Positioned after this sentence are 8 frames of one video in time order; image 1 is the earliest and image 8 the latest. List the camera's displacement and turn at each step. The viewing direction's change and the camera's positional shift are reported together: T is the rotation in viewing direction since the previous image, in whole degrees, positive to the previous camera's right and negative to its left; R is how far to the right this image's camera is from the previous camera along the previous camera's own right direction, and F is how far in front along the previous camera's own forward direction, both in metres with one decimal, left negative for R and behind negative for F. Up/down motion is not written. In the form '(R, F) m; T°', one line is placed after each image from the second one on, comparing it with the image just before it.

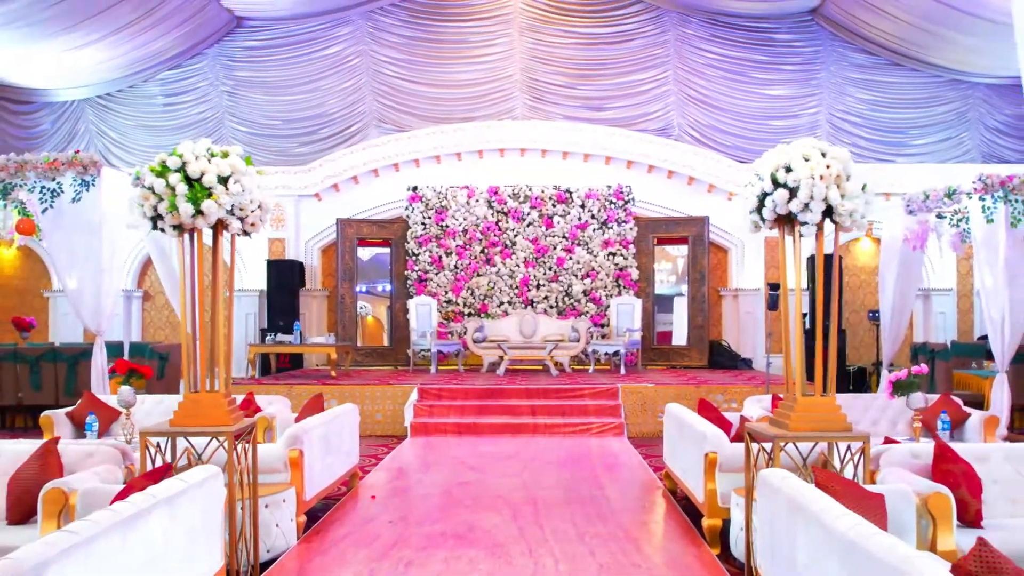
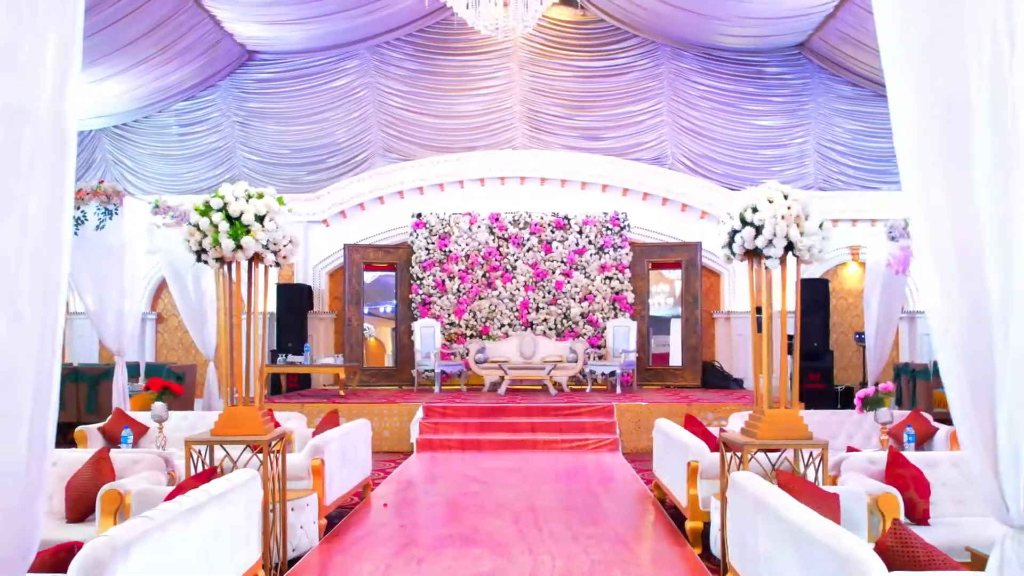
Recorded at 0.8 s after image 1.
(0.0, -0.5) m; 0°
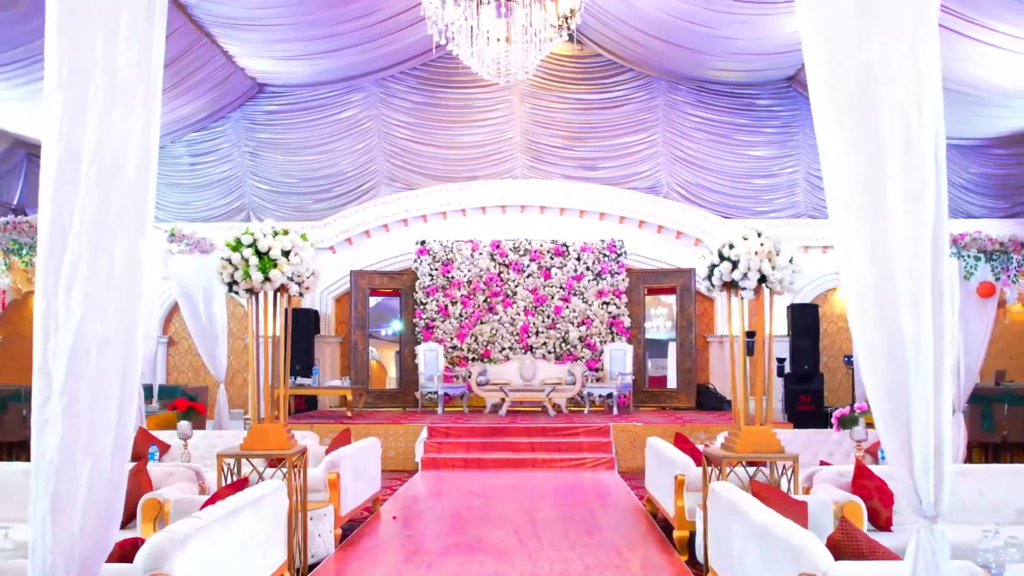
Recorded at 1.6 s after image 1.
(0.0, -0.4) m; 0°
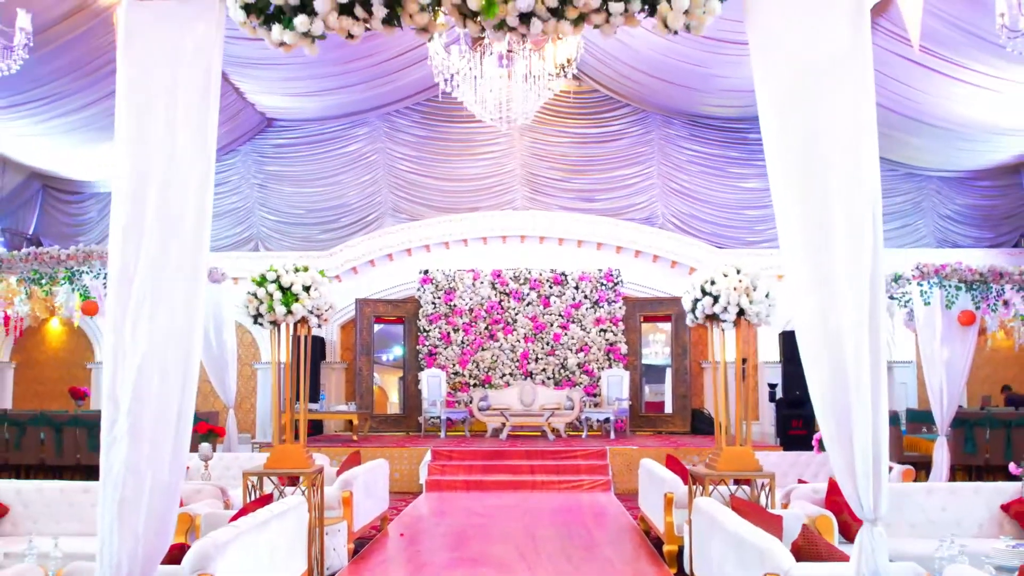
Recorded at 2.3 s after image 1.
(0.0, -0.4) m; 0°
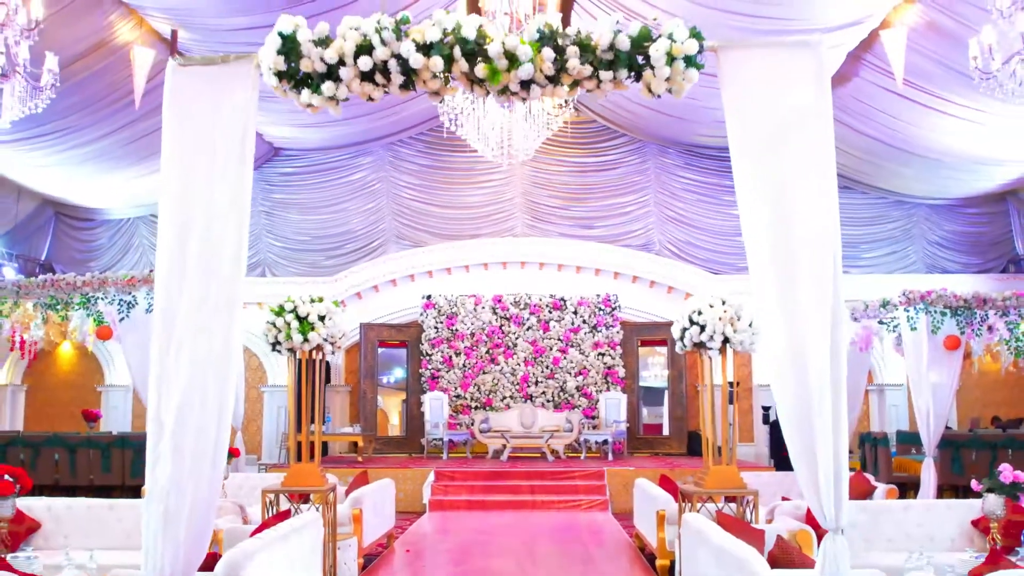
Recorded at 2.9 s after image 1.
(0.0, -0.3) m; 0°
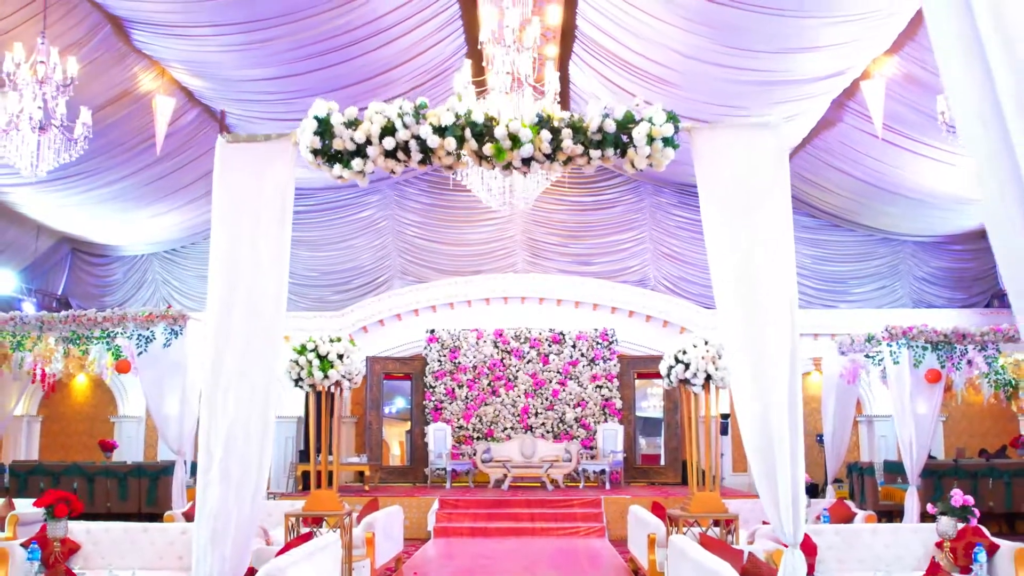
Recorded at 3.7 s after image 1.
(0.0, -0.5) m; 0°
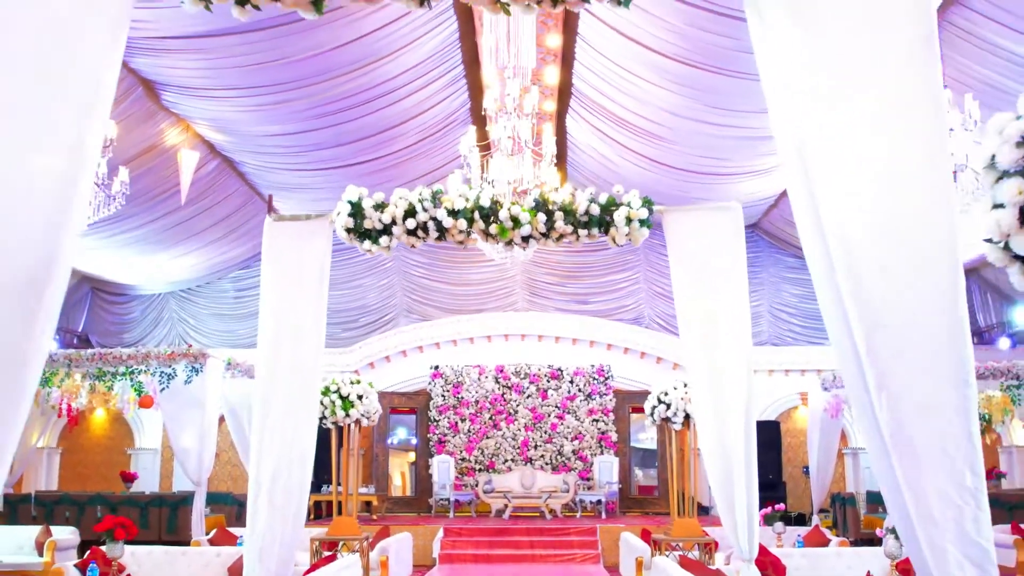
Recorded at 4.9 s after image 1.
(0.0, -0.7) m; 0°
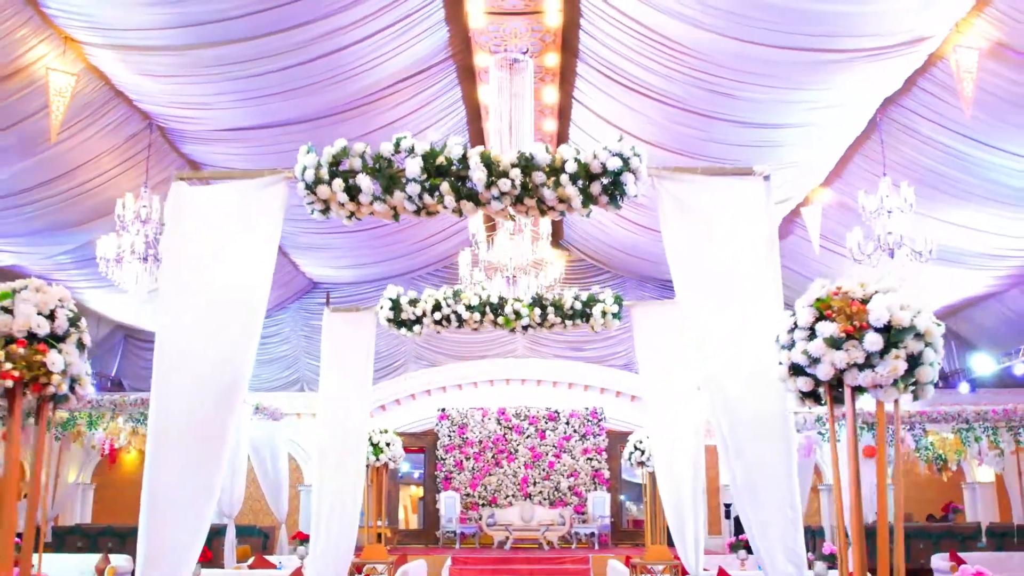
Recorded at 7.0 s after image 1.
(0.0, -1.3) m; 0°
